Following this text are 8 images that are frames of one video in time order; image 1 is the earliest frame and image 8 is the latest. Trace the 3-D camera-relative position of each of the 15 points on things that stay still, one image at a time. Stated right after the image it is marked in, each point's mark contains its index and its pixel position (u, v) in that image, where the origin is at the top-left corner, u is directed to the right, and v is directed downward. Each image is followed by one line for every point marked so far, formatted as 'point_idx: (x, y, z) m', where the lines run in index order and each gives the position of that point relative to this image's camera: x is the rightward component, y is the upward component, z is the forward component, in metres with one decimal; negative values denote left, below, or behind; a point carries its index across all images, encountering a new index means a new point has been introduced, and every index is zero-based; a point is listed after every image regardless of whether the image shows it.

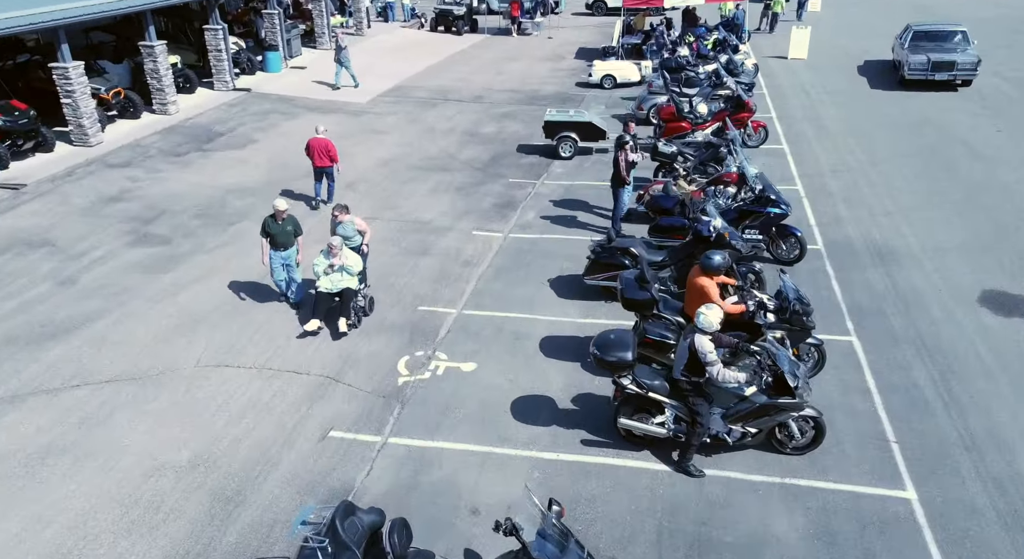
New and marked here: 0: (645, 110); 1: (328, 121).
0: (+3.1, +3.9, +17.6) m
1: (-4.3, +3.7, +17.9) m
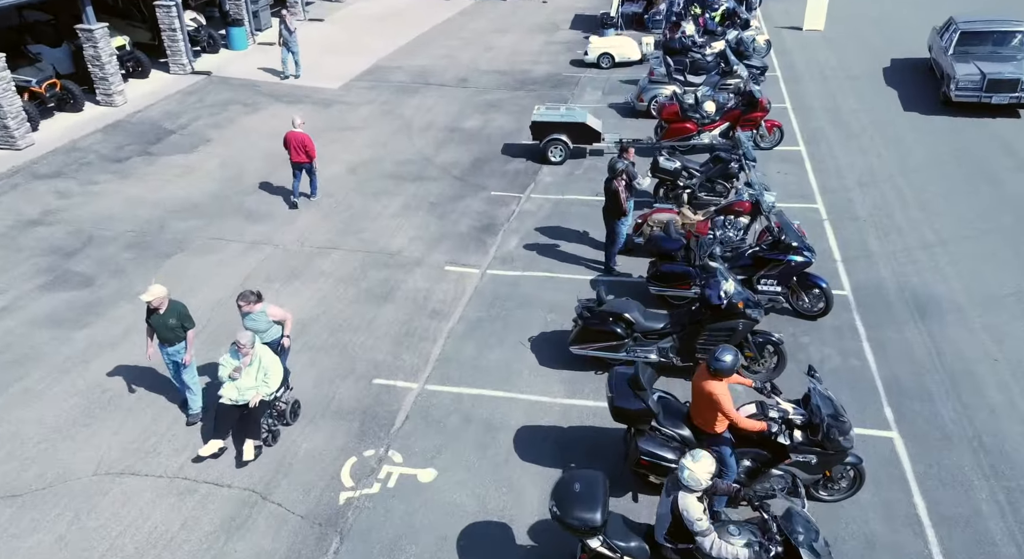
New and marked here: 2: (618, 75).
0: (+2.8, +3.7, +15.8) m
1: (-4.6, +3.5, +16.2) m
2: (+2.7, +5.2, +19.5) m
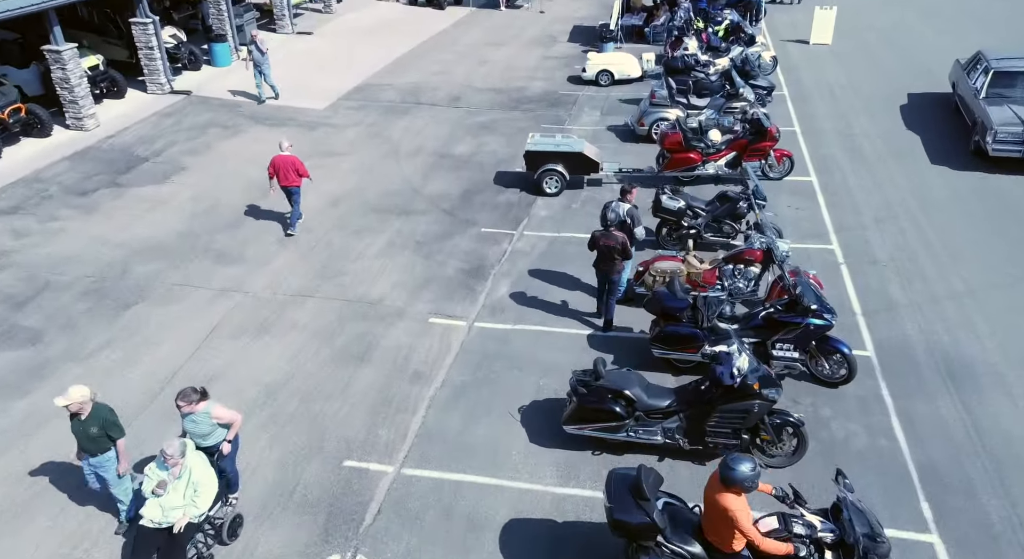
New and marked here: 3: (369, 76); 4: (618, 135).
0: (+2.6, +3.0, +15.0) m
1: (-4.8, +2.9, +15.3) m
2: (+2.6, +4.6, +18.7) m
3: (-3.7, +5.2, +19.5) m
4: (+2.2, +2.9, +15.7) m
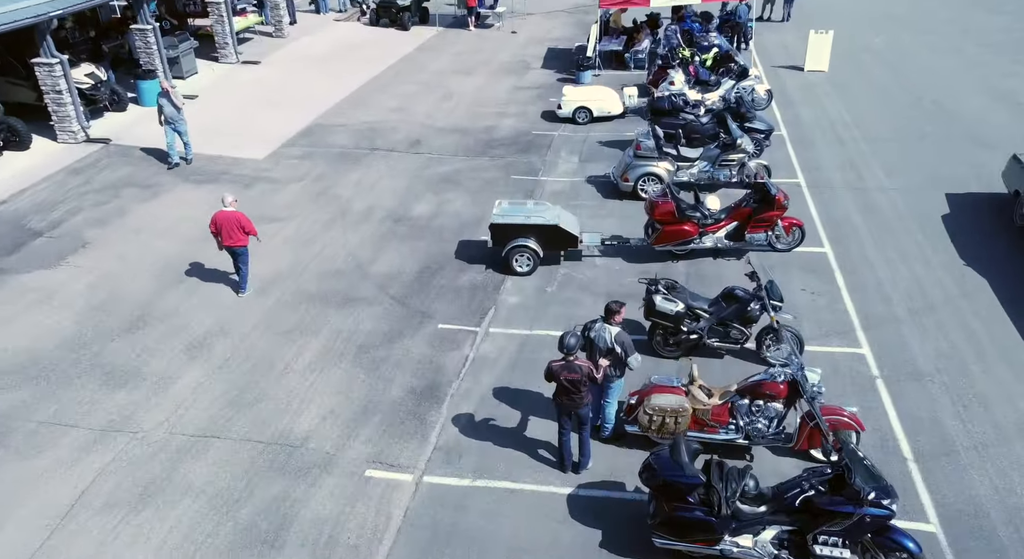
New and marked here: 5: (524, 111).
0: (+2.0, +1.7, +13.0) m
1: (-5.4, +1.4, +13.2) m
2: (+1.9, +3.2, +16.8) m
3: (-4.4, +3.8, +17.4) m
4: (+1.6, +1.6, +13.7) m
5: (+0.3, +4.1, +18.6) m
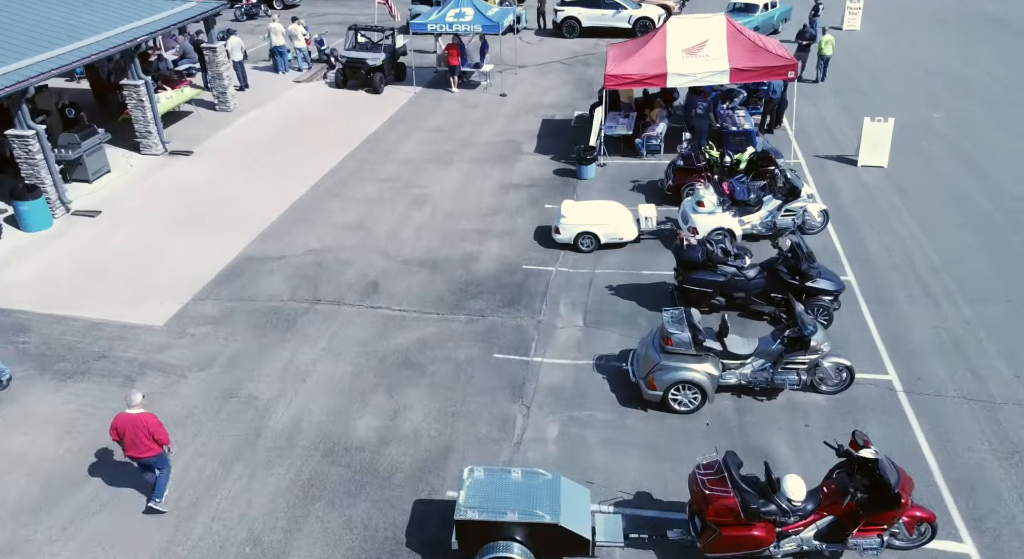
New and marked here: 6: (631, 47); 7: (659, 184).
0: (+1.8, -1.3, +9.3) m
1: (-5.6, -1.6, +9.4) m
2: (+1.6, +0.2, +13.0) m
3: (-4.7, +0.7, +13.6) m
4: (+1.3, -1.4, +10.0) m
5: (0.0, +1.1, +14.8) m
6: (+2.7, +5.2, +17.4) m
7: (+3.2, +2.1, +16.5) m
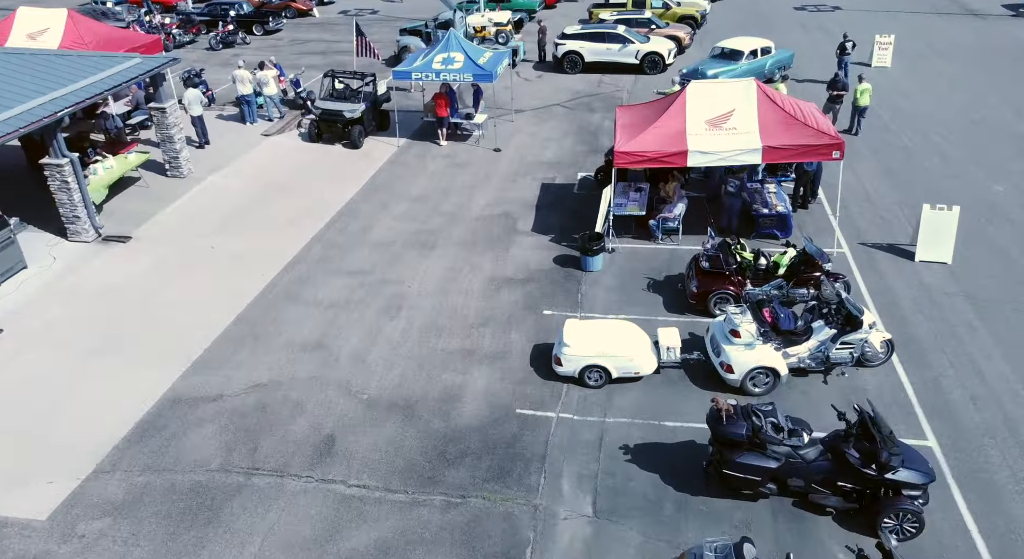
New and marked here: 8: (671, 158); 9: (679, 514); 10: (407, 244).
0: (+1.7, -3.4, +6.7) m
1: (-5.7, -3.7, +6.8) m
2: (+1.5, -1.9, +10.4) m
3: (-4.8, -1.4, +11.0) m
4: (+1.2, -3.5, +7.4) m
5: (-0.1, -1.0, +12.2) m
6: (+2.6, +3.1, +14.9) m
7: (+3.0, 0.0, +13.9) m
8: (+2.9, +2.2, +14.0) m
9: (+2.0, -2.7, +8.9) m
10: (-2.1, +0.8, +15.5) m
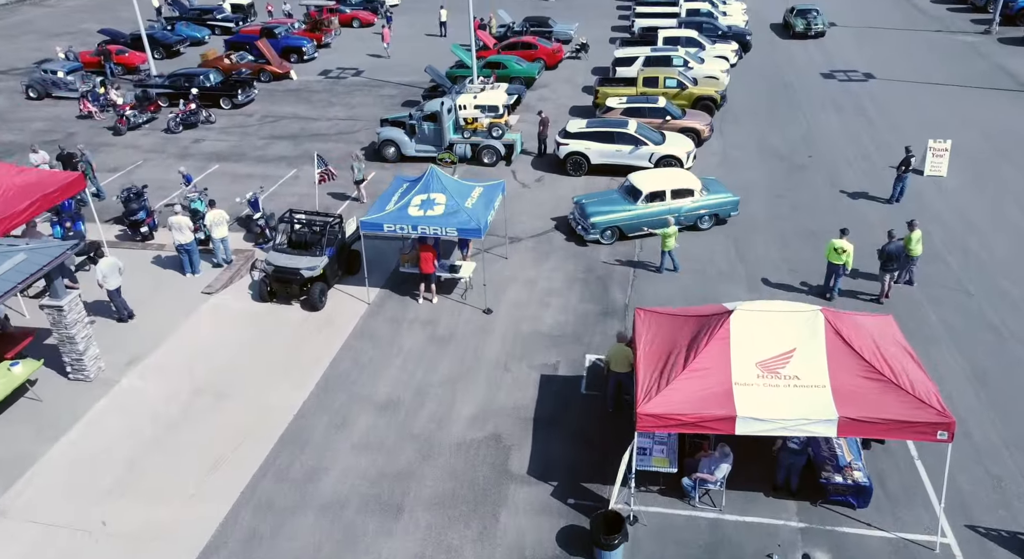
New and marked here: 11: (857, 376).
0: (+1.5, -7.5, +3.0) m
1: (-5.9, -7.9, +3.1) m
2: (+1.3, -6.1, +6.7) m
3: (-5.0, -5.6, +7.3) m
4: (+1.0, -7.7, +3.6) m
5: (-0.3, -5.2, +8.5) m
6: (+2.4, -1.1, +11.2) m
7: (+2.9, -4.2, +10.2) m
8: (+2.7, -2.0, +10.3) m
9: (+1.8, -6.9, +5.2) m
10: (-2.3, -3.5, +11.8) m
11: (+4.7, -1.2, +10.3) m
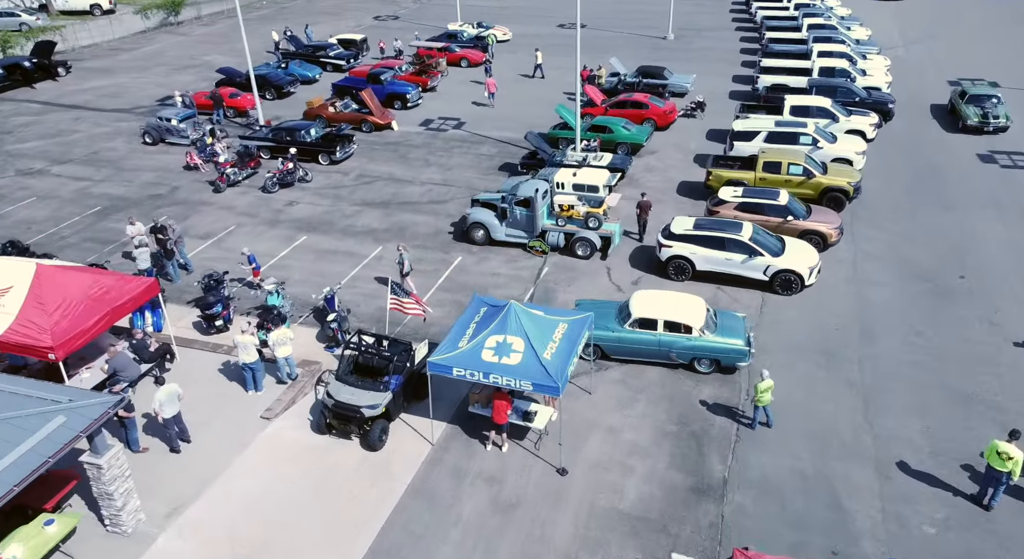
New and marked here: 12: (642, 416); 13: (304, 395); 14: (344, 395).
0: (+0.7, -10.6, +0.8) m
1: (-6.6, -10.5, +1.9) m
2: (+1.1, -9.2, +4.5) m
3: (-5.0, -8.3, +6.0) m
4: (+0.3, -10.7, +1.5) m
5: (-0.2, -8.2, +6.5) m
6: (+3.1, -4.3, +8.8) m
7: (+3.2, -7.5, +7.7) m
8: (+3.2, -5.2, +7.9) m
9: (+1.3, -10.0, +2.9) m
10: (-1.6, -6.4, +10.0) m
11: (+5.2, -4.6, +7.6) m
12: (+2.7, -3.1, +16.3) m
13: (-4.7, -2.6, +16.8) m
14: (-3.5, -2.4, +15.7) m
